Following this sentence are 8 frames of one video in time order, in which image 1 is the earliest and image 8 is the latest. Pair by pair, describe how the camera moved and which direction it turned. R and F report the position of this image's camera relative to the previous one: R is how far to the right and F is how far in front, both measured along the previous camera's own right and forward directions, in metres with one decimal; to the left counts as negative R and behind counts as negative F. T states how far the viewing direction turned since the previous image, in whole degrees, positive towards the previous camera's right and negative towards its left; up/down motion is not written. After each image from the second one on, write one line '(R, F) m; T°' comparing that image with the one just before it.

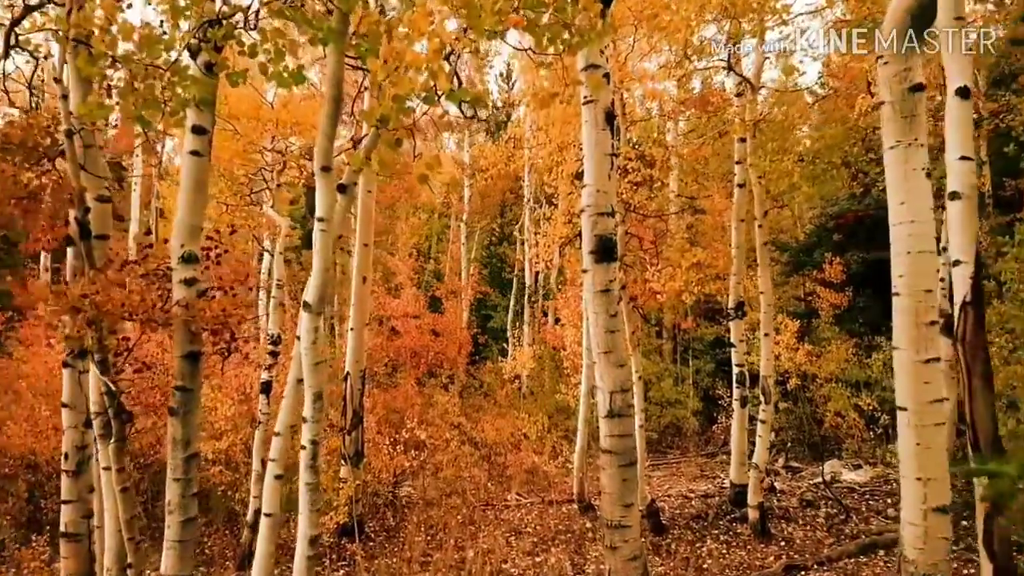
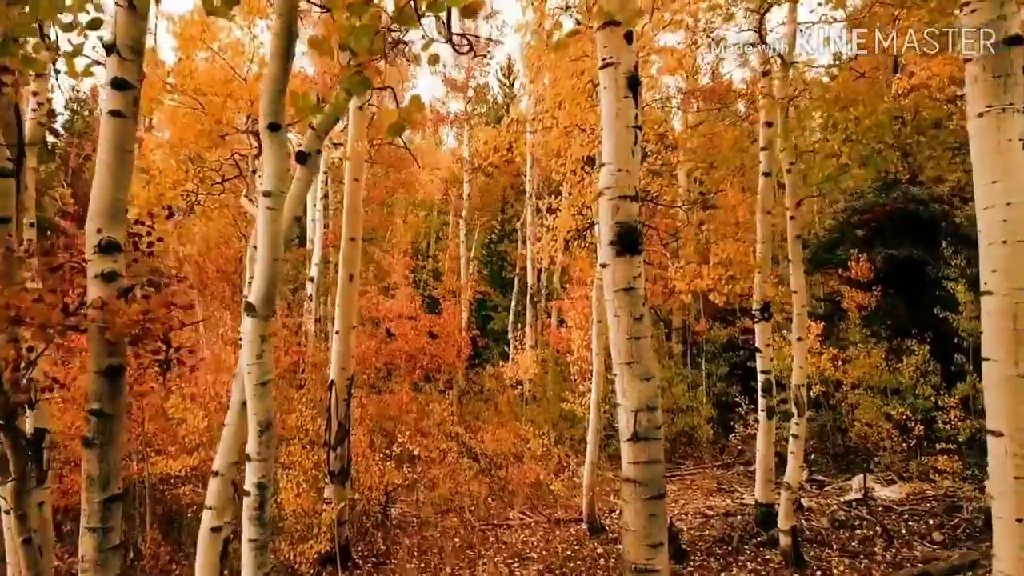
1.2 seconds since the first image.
(0.0, +1.0) m; 0°
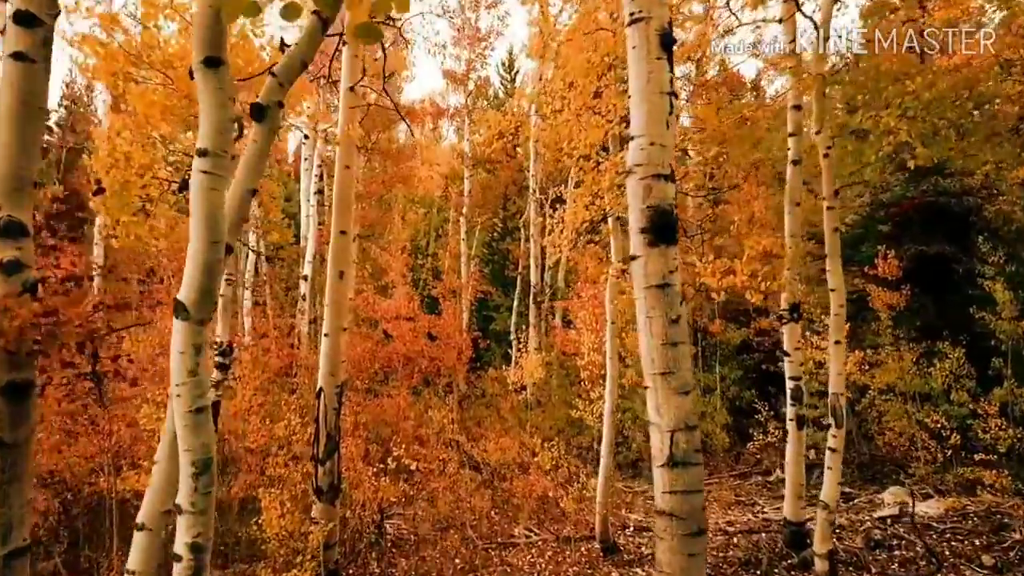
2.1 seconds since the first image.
(-0.1, +0.9) m; 0°
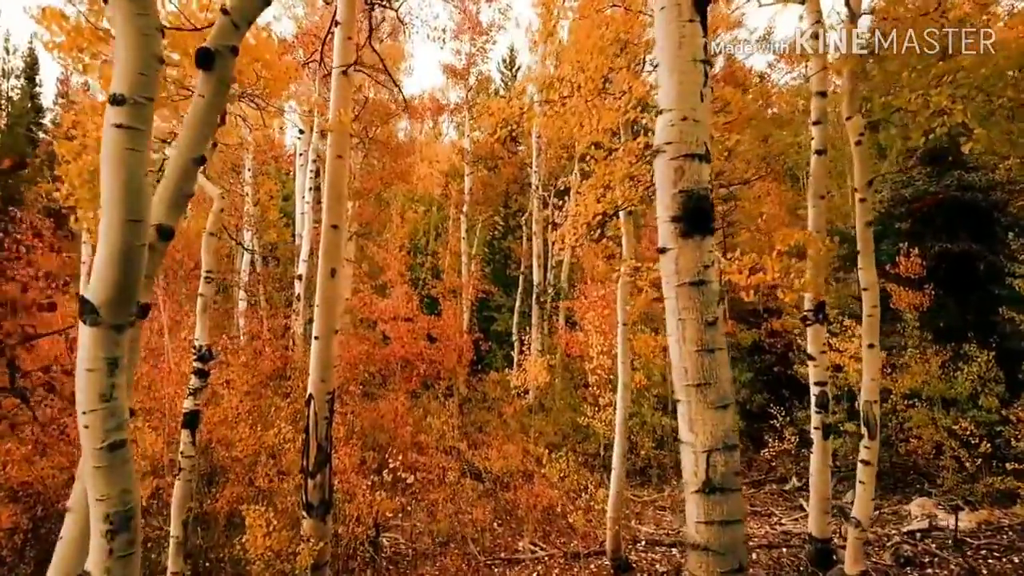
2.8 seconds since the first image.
(-0.1, +0.6) m; 0°
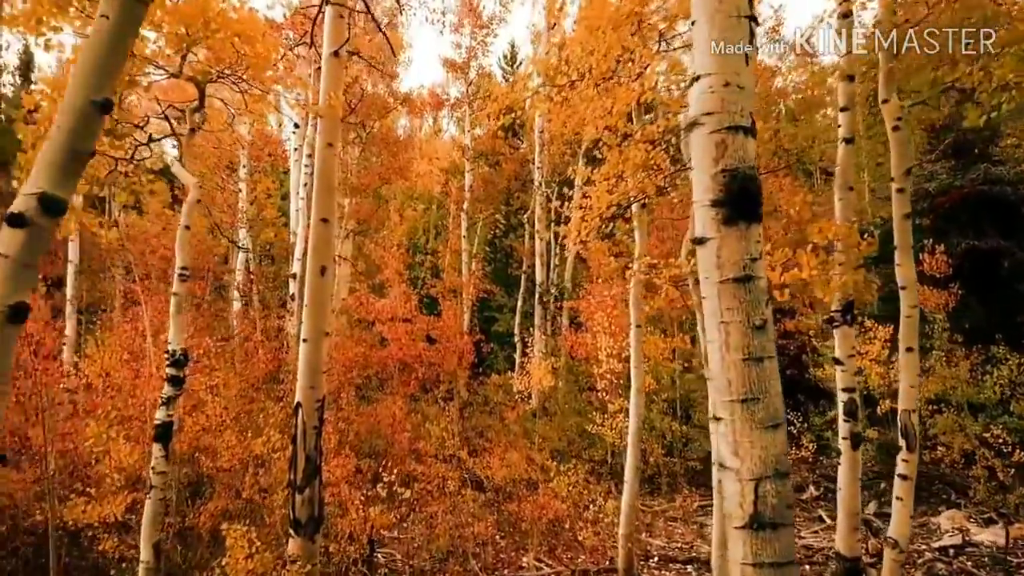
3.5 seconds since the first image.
(0.0, +0.6) m; 0°
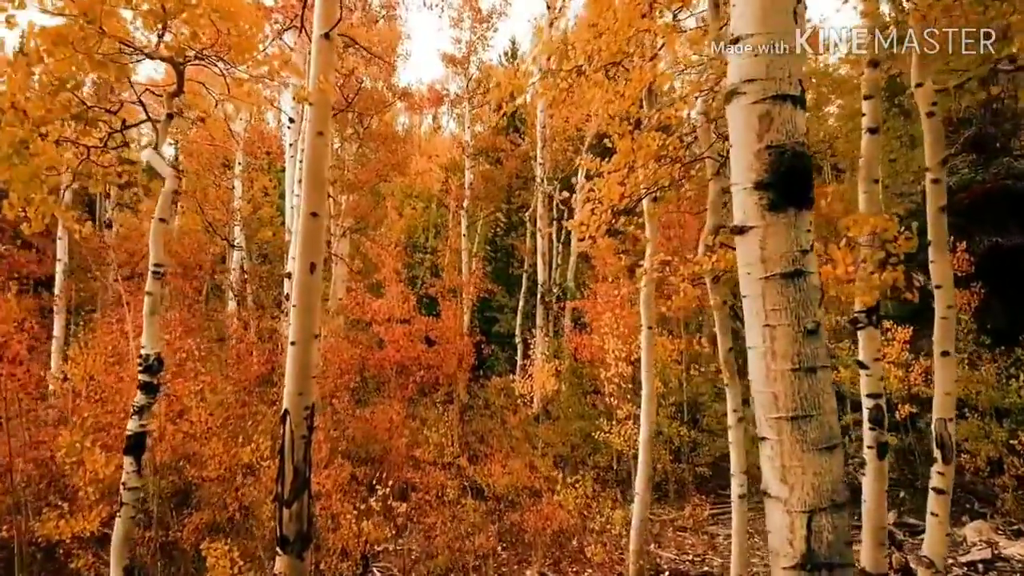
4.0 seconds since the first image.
(0.0, +0.5) m; 0°
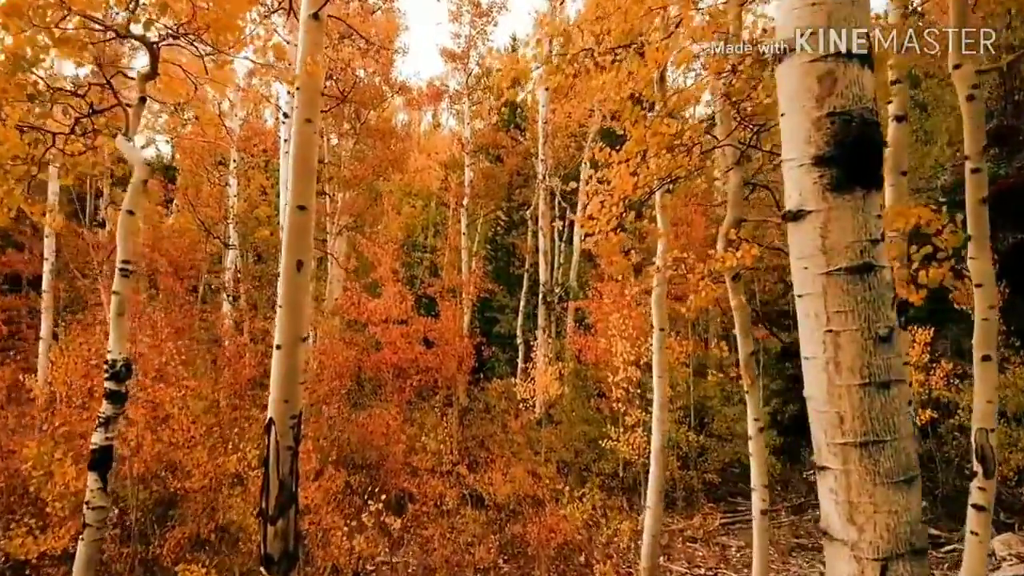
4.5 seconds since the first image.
(0.0, +0.5) m; 0°
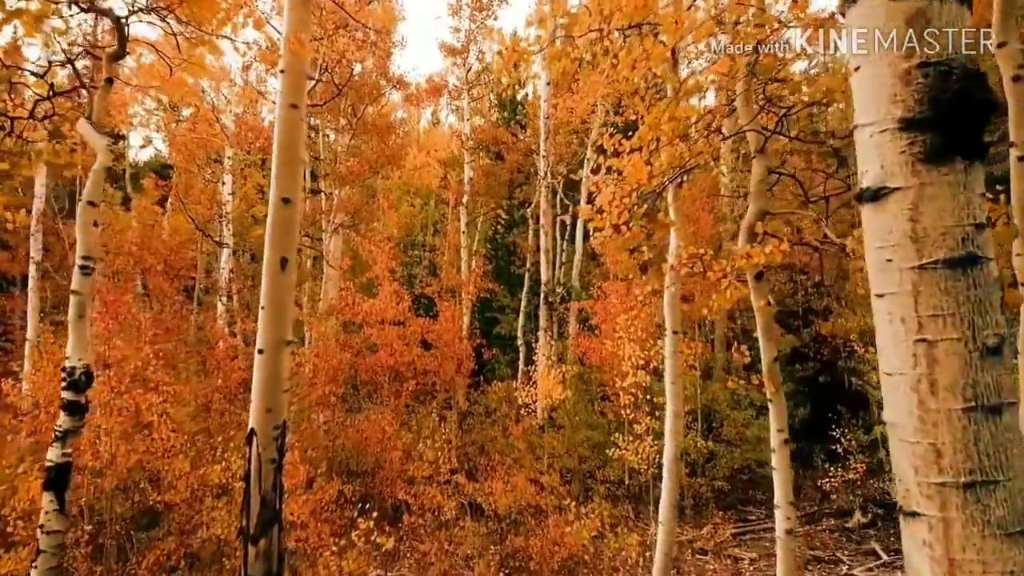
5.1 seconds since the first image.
(0.0, +0.5) m; 0°
